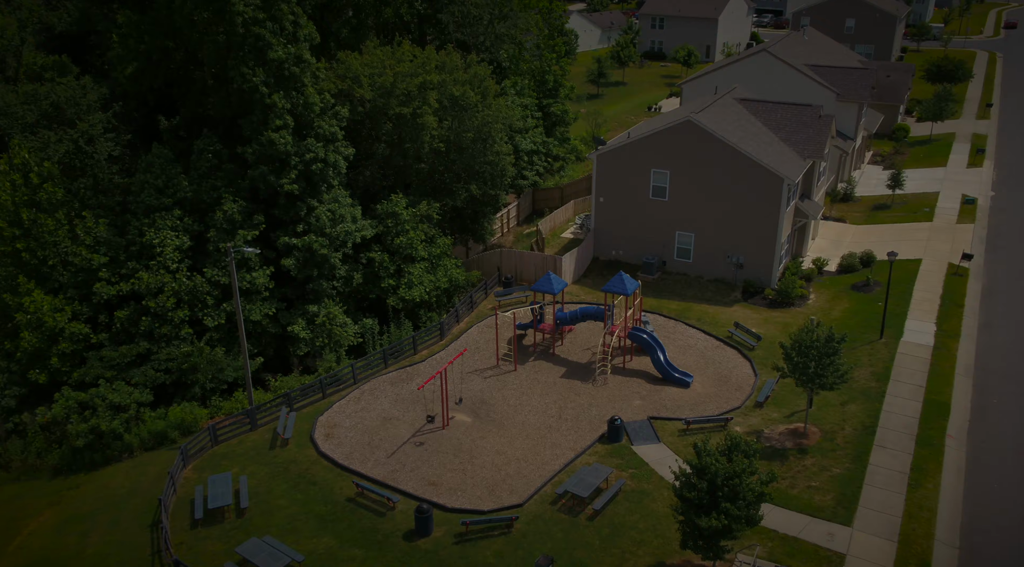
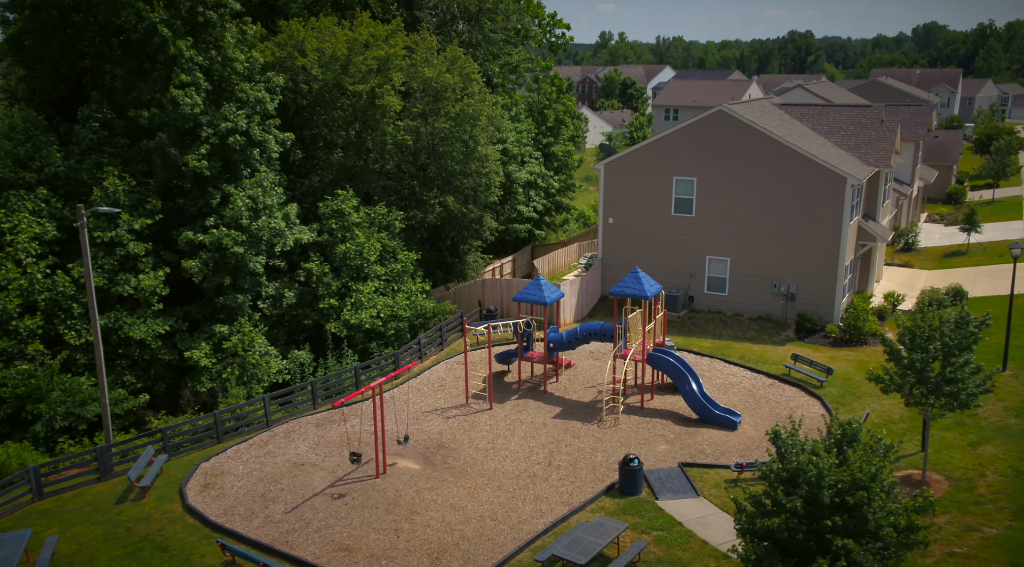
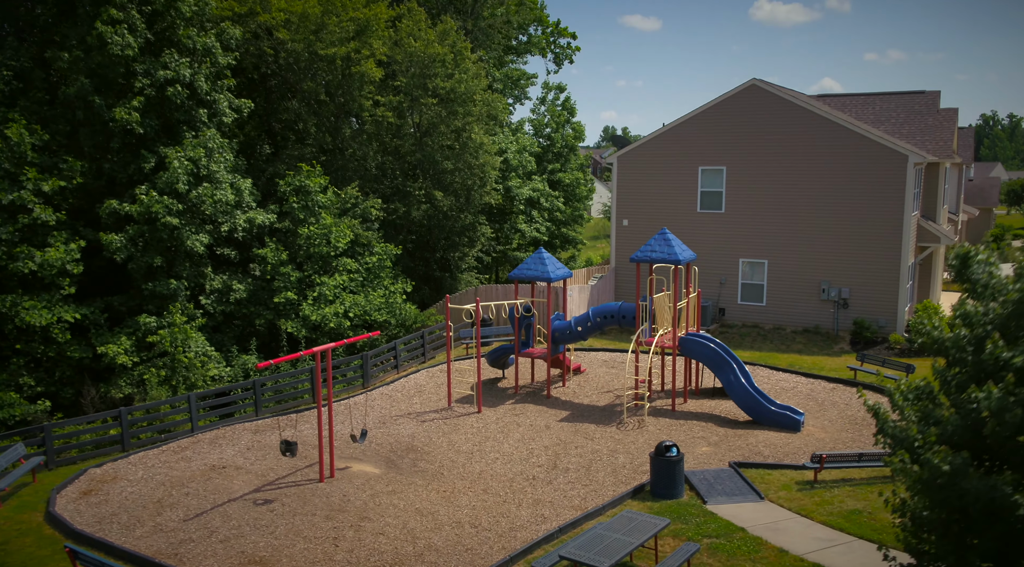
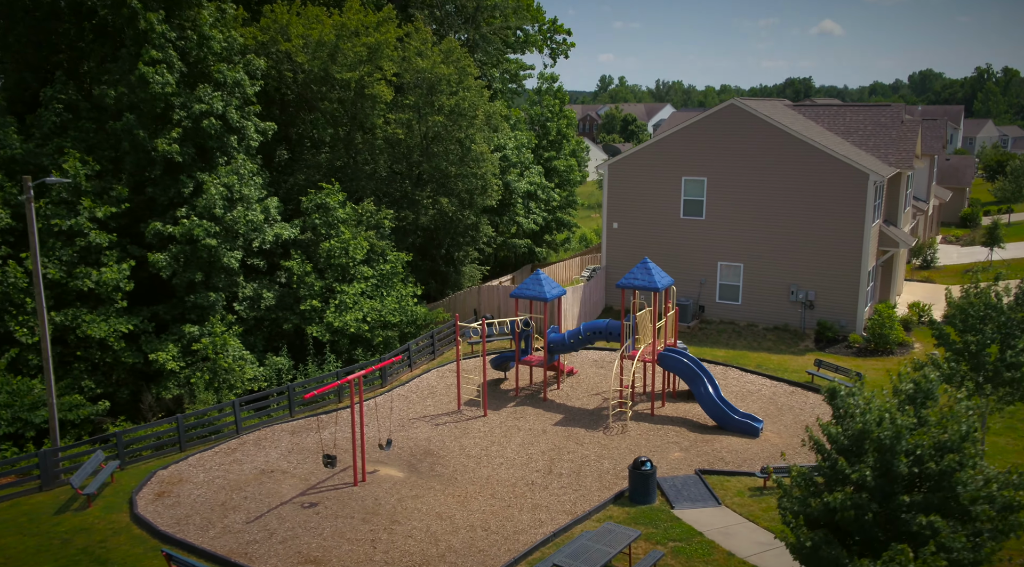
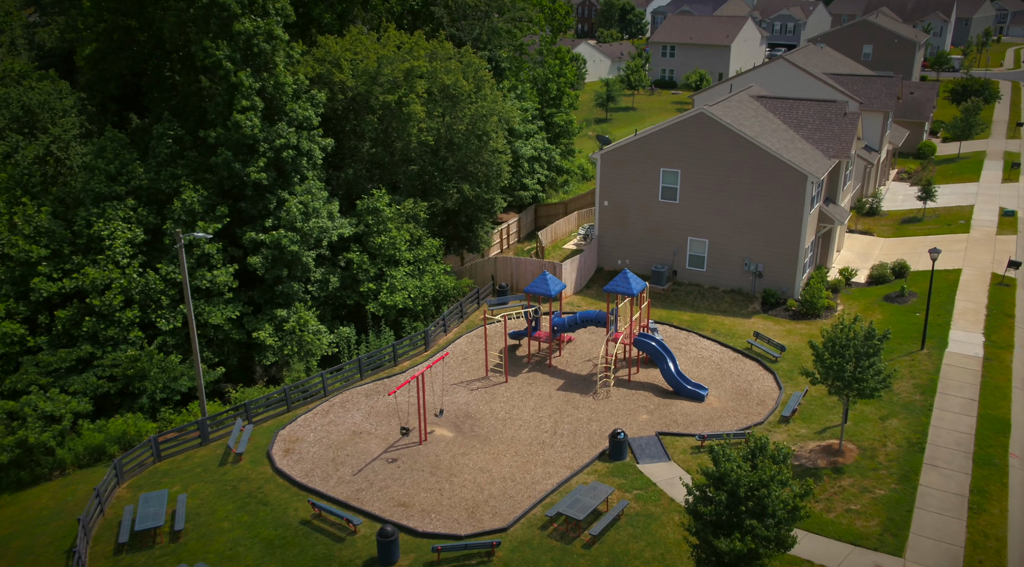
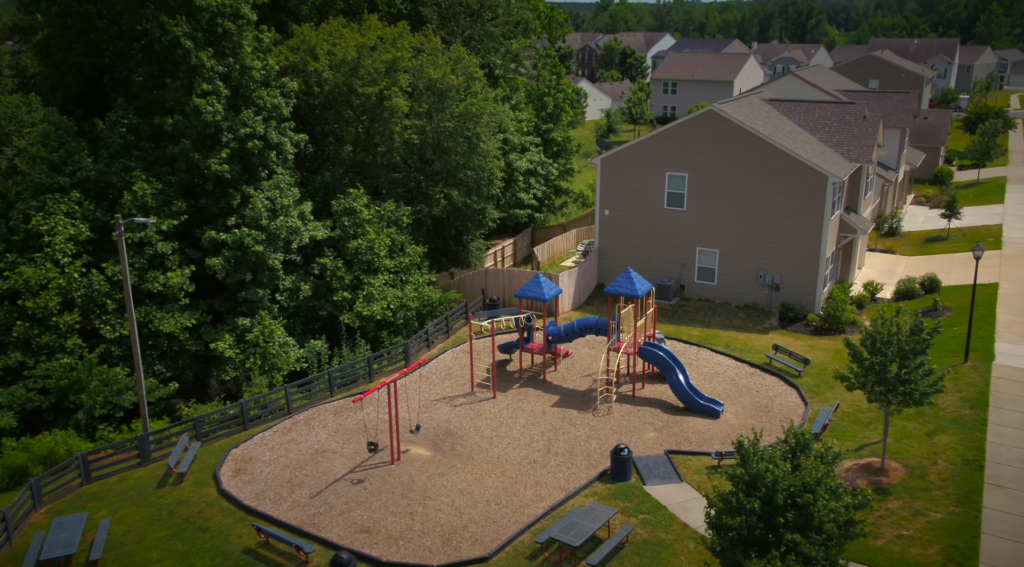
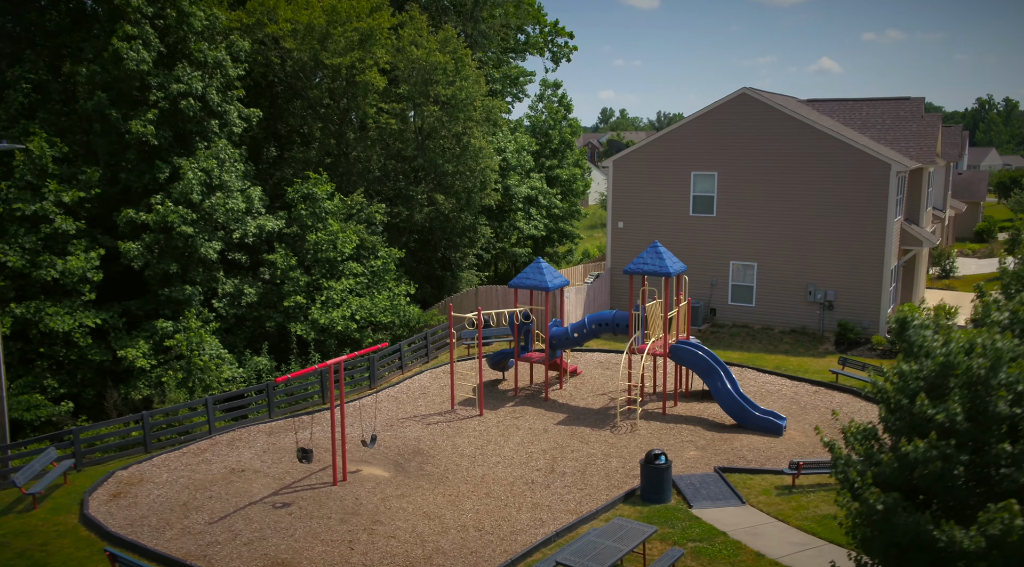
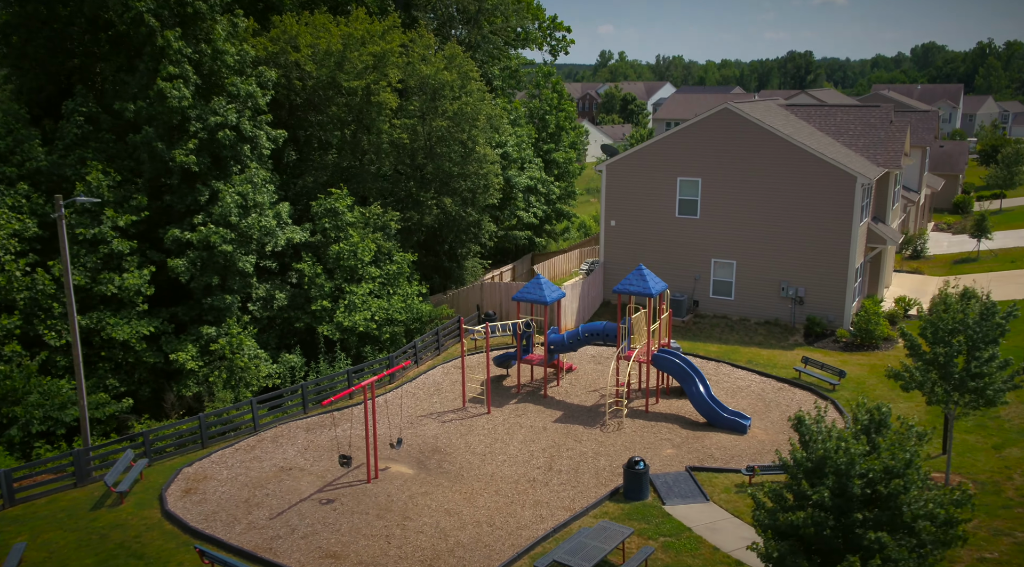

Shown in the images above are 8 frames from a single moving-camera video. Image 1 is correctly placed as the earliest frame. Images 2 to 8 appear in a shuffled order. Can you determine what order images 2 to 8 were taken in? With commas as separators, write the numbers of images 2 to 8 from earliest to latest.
5, 6, 2, 8, 4, 7, 3
